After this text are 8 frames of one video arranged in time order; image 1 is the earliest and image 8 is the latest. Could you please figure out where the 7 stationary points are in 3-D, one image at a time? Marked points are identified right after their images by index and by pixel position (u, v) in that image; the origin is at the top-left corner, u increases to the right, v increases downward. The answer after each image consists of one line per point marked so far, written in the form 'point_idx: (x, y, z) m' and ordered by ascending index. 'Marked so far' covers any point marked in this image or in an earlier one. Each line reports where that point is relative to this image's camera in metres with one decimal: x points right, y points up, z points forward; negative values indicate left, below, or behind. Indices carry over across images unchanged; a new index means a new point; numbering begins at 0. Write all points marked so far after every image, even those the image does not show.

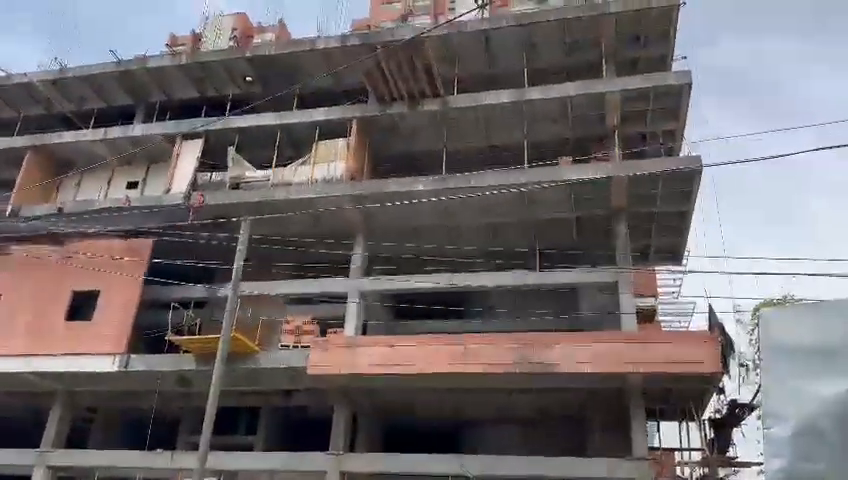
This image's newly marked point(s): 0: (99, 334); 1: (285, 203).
0: (-8.4, -2.4, +17.7) m
1: (-3.6, +0.9, +17.5) m
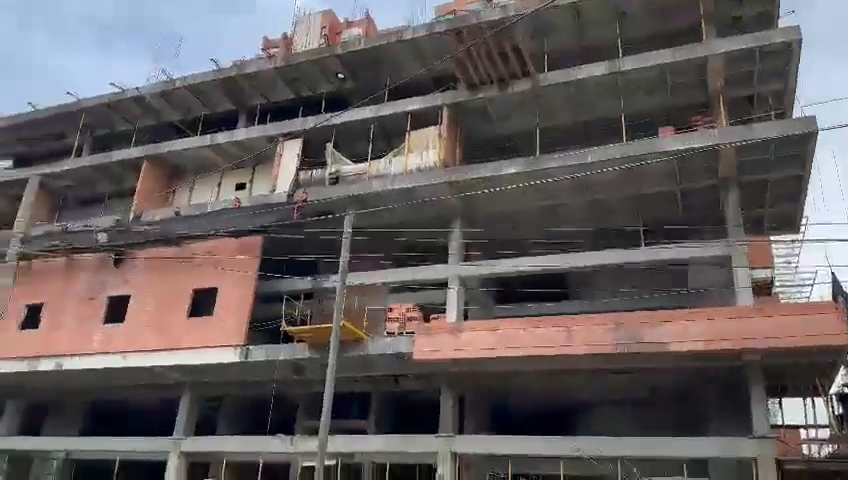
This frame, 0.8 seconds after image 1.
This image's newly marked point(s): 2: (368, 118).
0: (-5.6, -2.4, +18.8) m
1: (-1.1, +1.2, +17.9) m
2: (-1.6, +3.5, +19.5) m
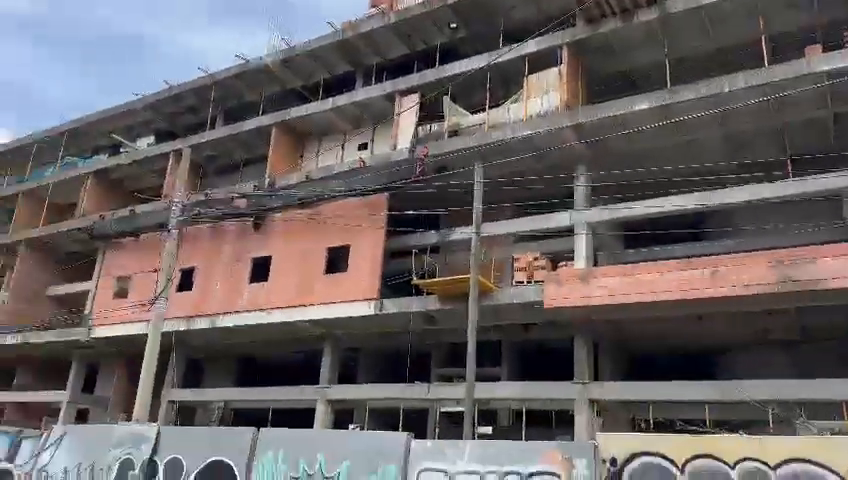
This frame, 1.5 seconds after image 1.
0: (-2.0, -1.2, +19.7) m
1: (+2.1, +2.5, +17.7) m
2: (+1.7, +4.9, +19.2) m
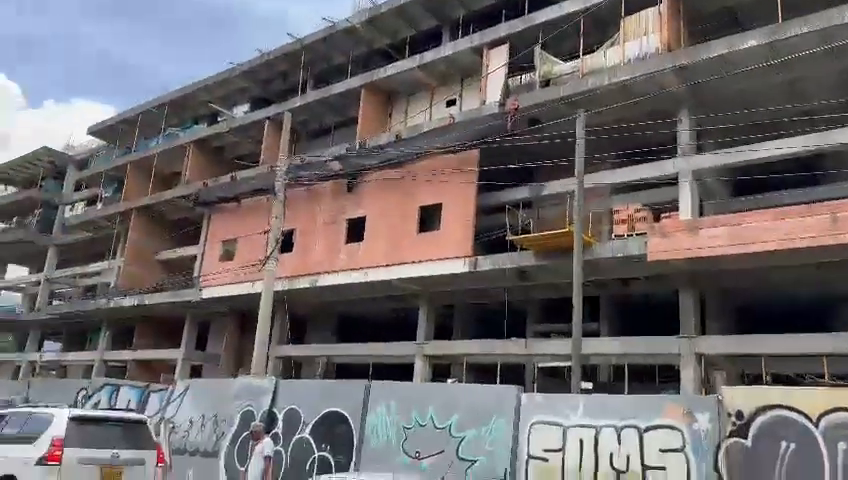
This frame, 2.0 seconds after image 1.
0: (+0.7, 0.0, +19.7) m
1: (+4.4, +3.7, +17.1) m
2: (+4.2, +6.2, +18.4) m
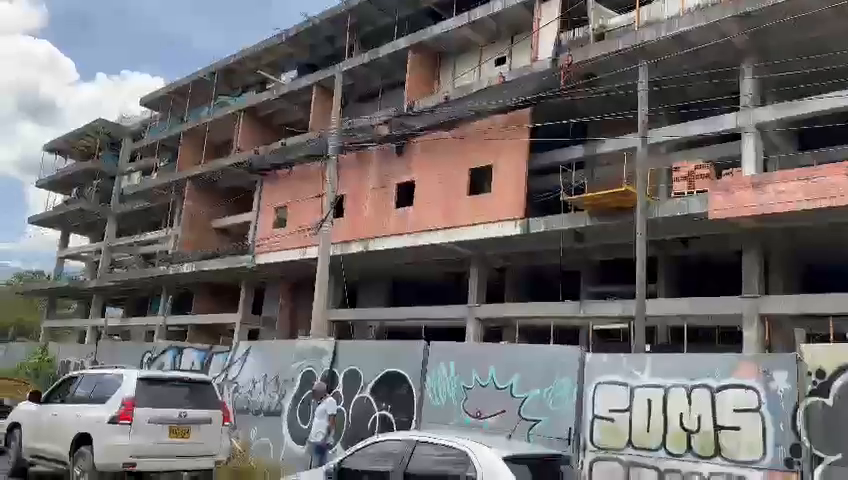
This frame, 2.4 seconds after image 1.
0: (+2.2, +1.1, +19.4) m
1: (+5.7, +4.7, +16.4) m
2: (+5.4, +7.2, +17.6) m
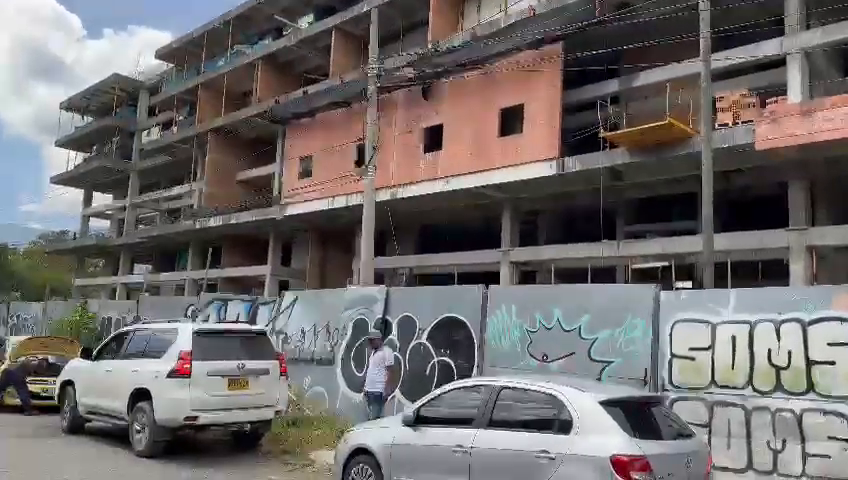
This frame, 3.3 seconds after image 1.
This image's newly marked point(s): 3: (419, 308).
0: (+3.1, +2.7, +18.9) m
1: (+6.3, +6.2, +15.5) m
2: (+6.0, +8.8, +16.5) m
3: (0.0, -1.0, +9.9) m
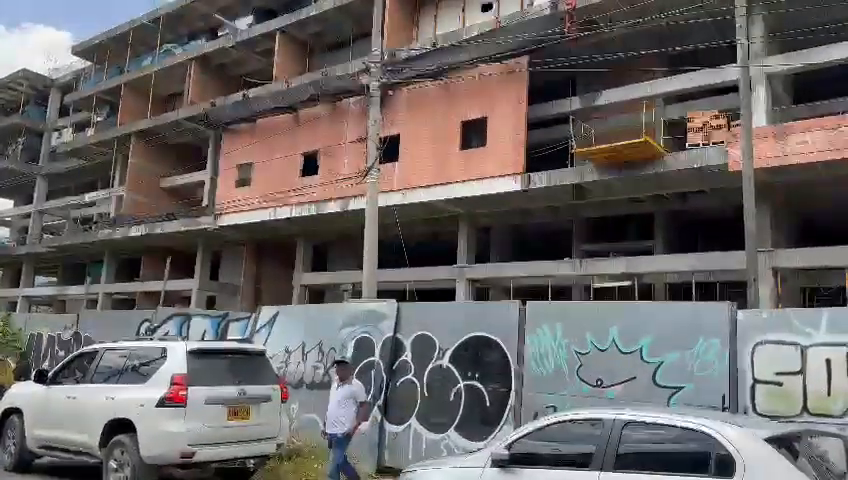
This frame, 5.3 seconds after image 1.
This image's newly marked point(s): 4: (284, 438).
0: (+2.0, +2.3, +18.4) m
1: (+5.8, +5.8, +15.6) m
2: (+5.4, +8.4, +16.7) m
3: (+0.1, -1.2, +9.0) m
4: (-1.5, -2.1, +7.3) m
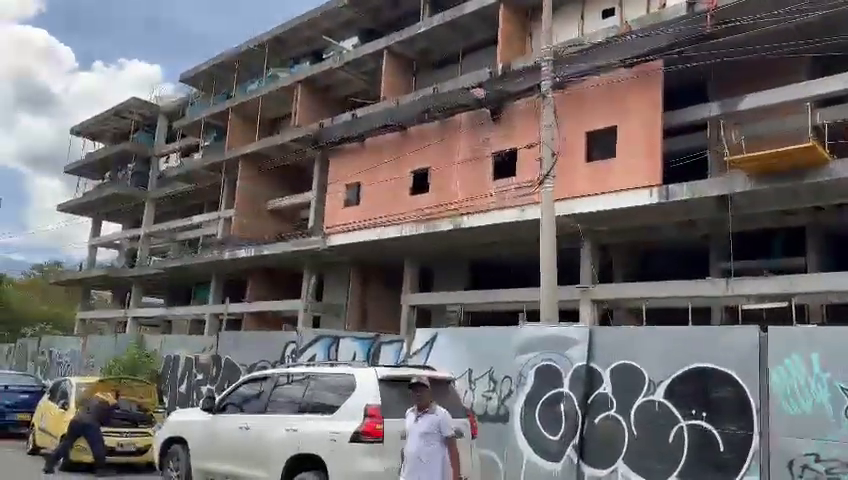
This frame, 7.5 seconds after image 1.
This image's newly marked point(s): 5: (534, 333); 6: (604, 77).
0: (+5.3, +1.8, +17.2) m
1: (+8.6, +5.5, +14.0) m
2: (+8.4, +8.0, +15.3) m
3: (+2.3, -1.4, +8.0) m
4: (+0.5, -2.3, +6.5) m
5: (+1.2, -1.2, +9.0) m
6: (+4.9, +4.4, +18.0) m
